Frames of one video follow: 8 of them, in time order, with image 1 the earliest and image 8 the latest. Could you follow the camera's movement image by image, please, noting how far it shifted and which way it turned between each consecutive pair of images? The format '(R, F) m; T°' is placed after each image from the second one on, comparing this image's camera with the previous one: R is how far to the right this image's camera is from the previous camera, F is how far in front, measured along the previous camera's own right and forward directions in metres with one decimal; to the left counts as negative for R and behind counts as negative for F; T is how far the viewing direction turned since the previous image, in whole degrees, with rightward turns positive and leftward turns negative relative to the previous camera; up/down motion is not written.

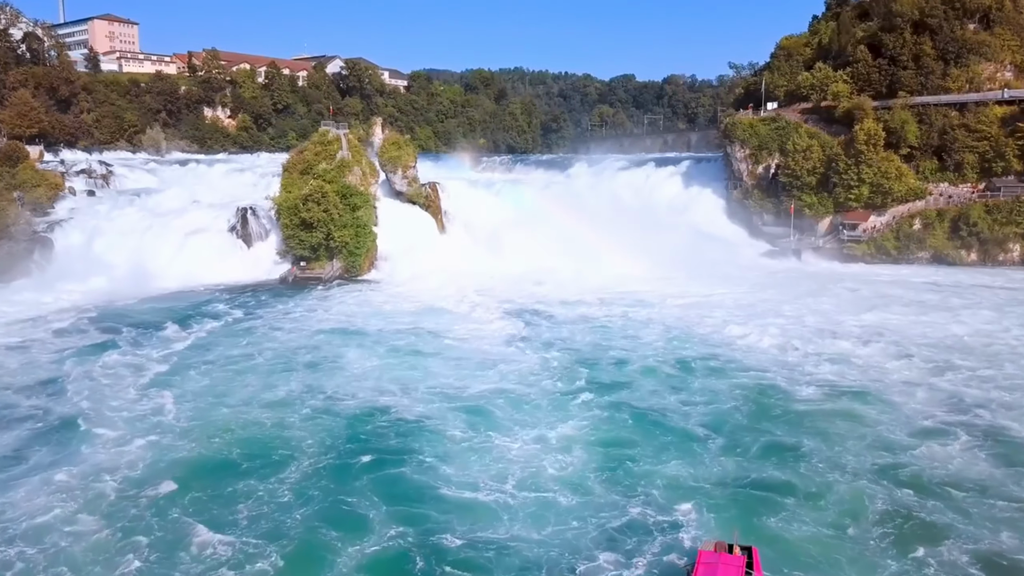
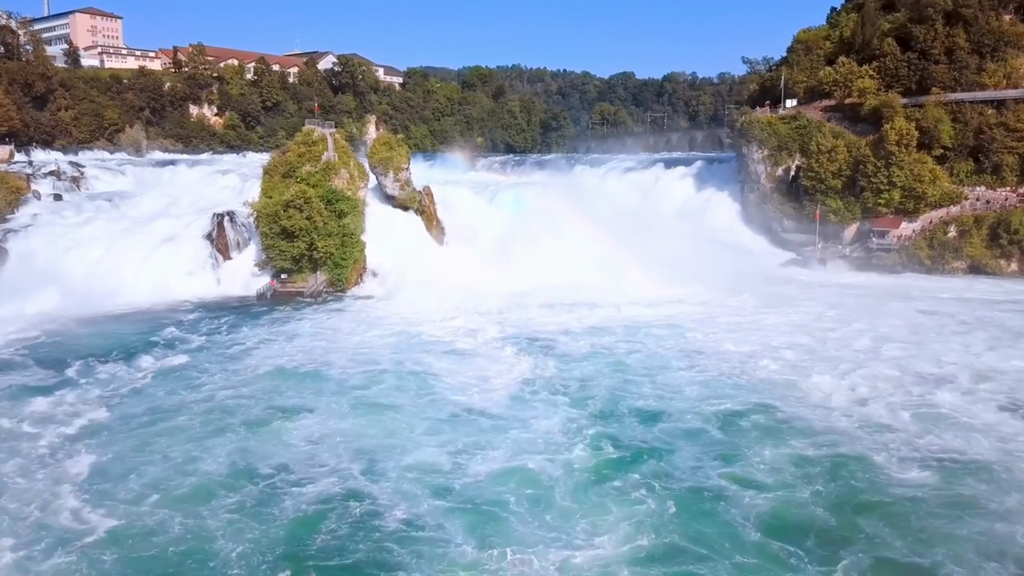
(-0.2, +2.4) m; 0°
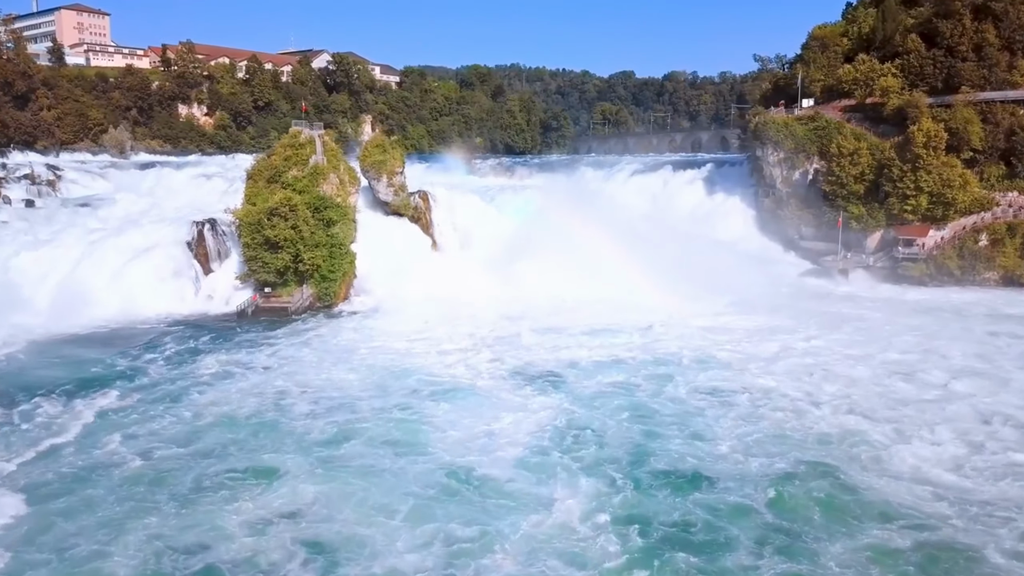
(-0.1, +1.8) m; 0°
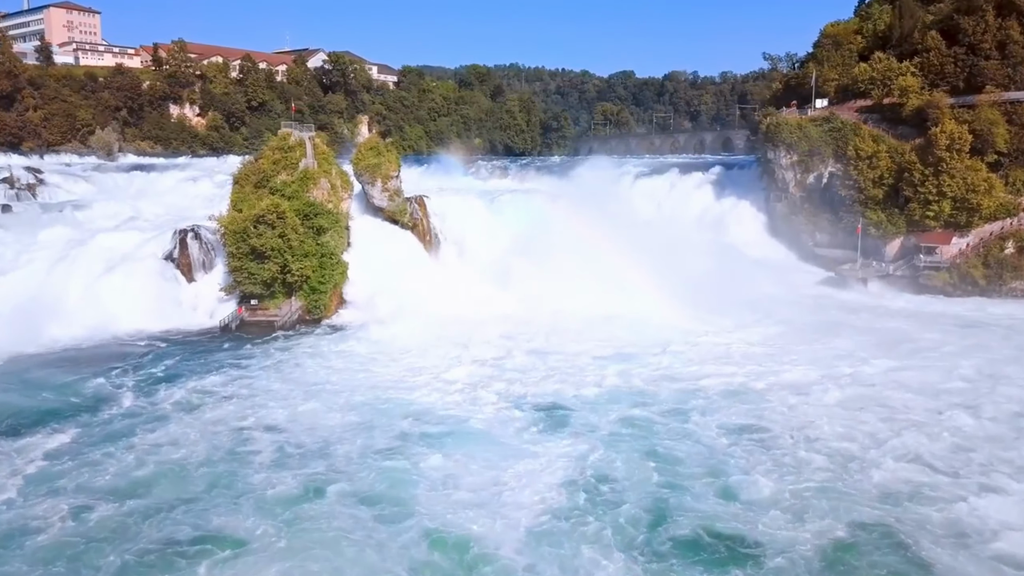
(-0.1, +1.4) m; 0°
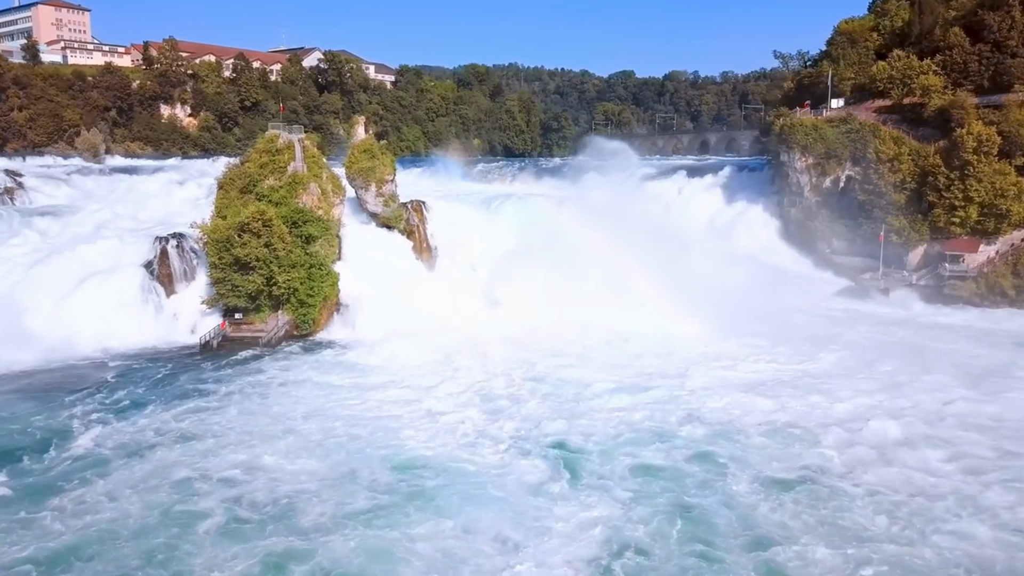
(-0.1, +1.4) m; 0°
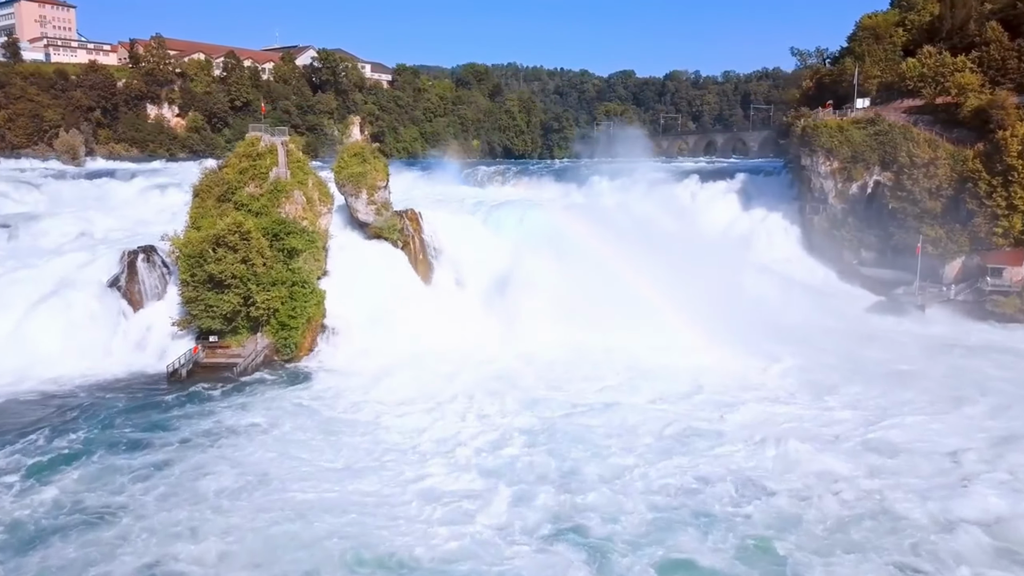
(-0.1, +2.0) m; 0°
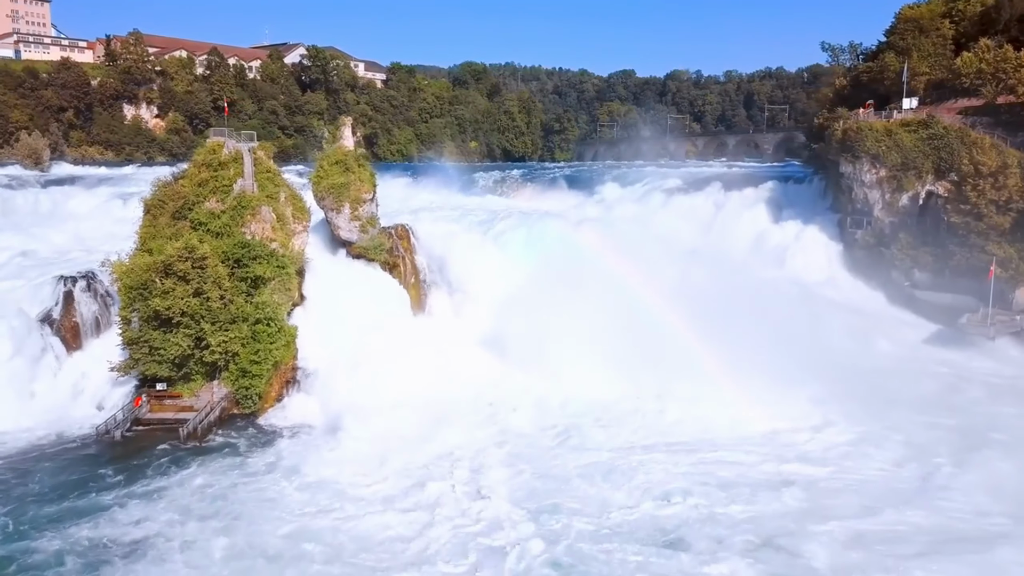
(-0.2, +3.0) m; 0°
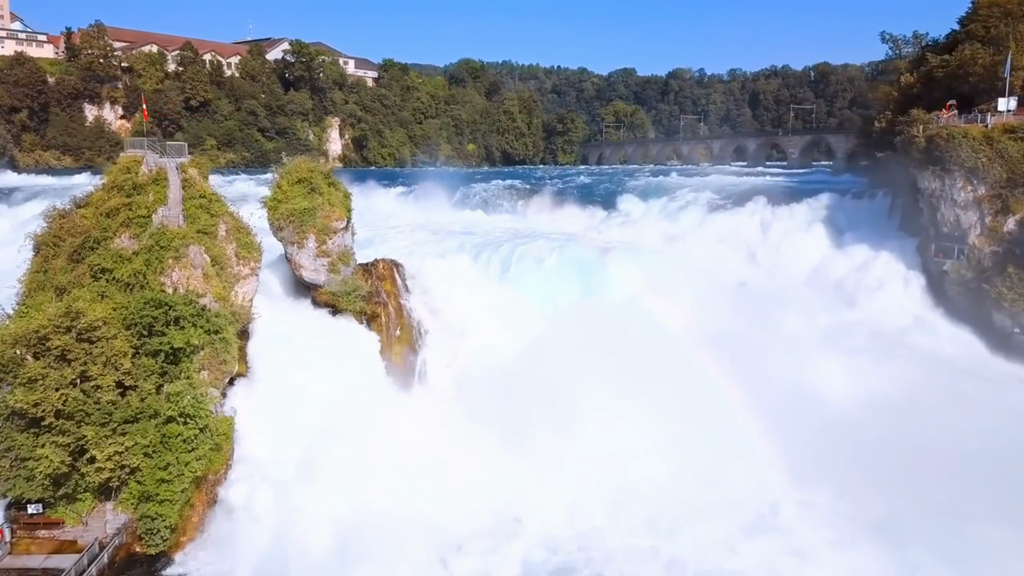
(-0.4, +4.5) m; 0°
